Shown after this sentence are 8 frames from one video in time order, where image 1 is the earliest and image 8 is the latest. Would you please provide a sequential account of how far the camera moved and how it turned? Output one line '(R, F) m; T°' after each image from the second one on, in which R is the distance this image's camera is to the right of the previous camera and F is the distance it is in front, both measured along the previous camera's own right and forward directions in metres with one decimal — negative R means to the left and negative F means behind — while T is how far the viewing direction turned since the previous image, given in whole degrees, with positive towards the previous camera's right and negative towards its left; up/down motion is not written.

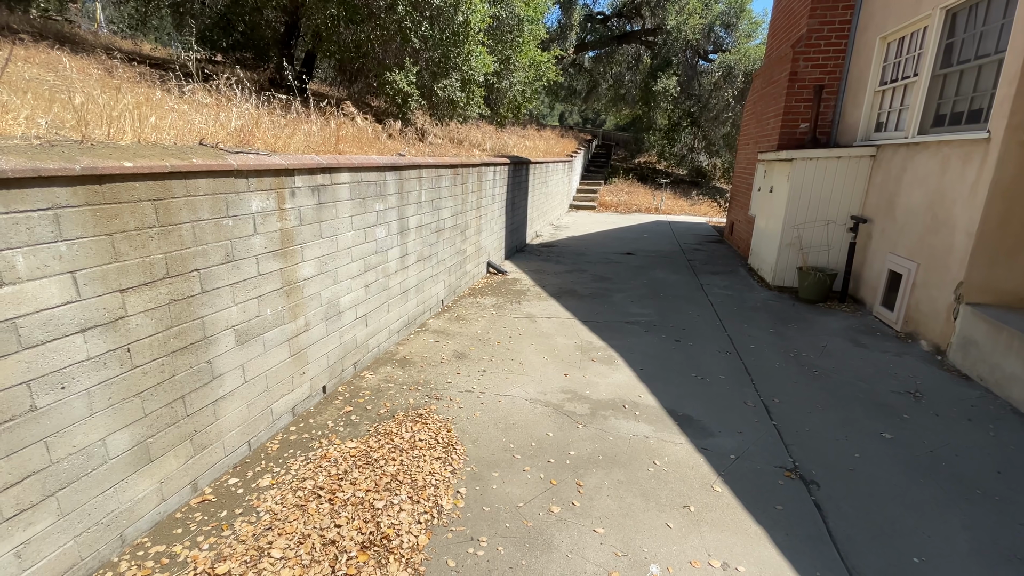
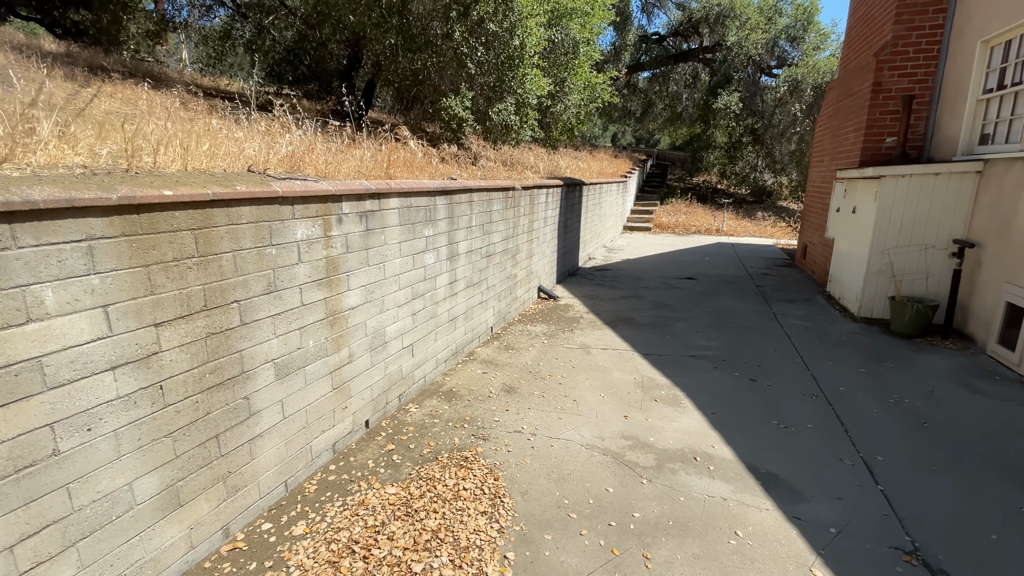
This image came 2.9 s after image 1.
(0.0, +0.3) m; -6°
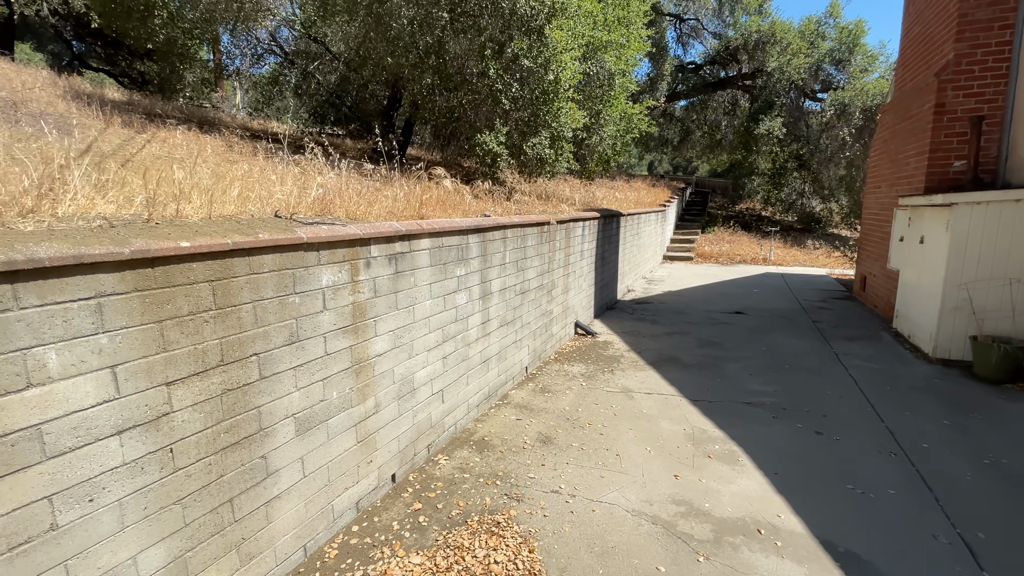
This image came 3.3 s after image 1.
(0.0, +0.2) m; -4°
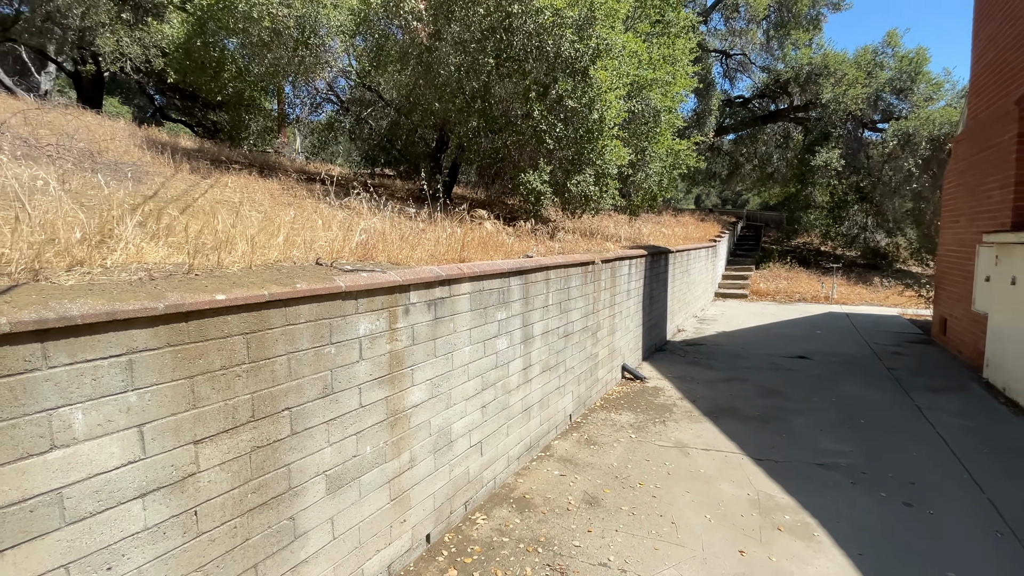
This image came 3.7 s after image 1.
(0.0, +0.2) m; -5°
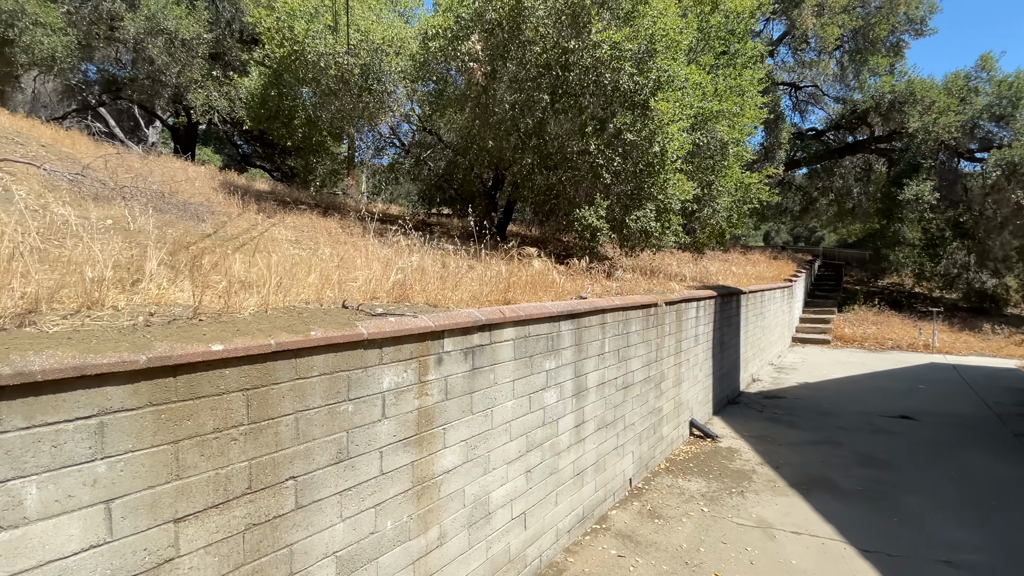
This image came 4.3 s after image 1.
(0.0, +0.4) m; -7°
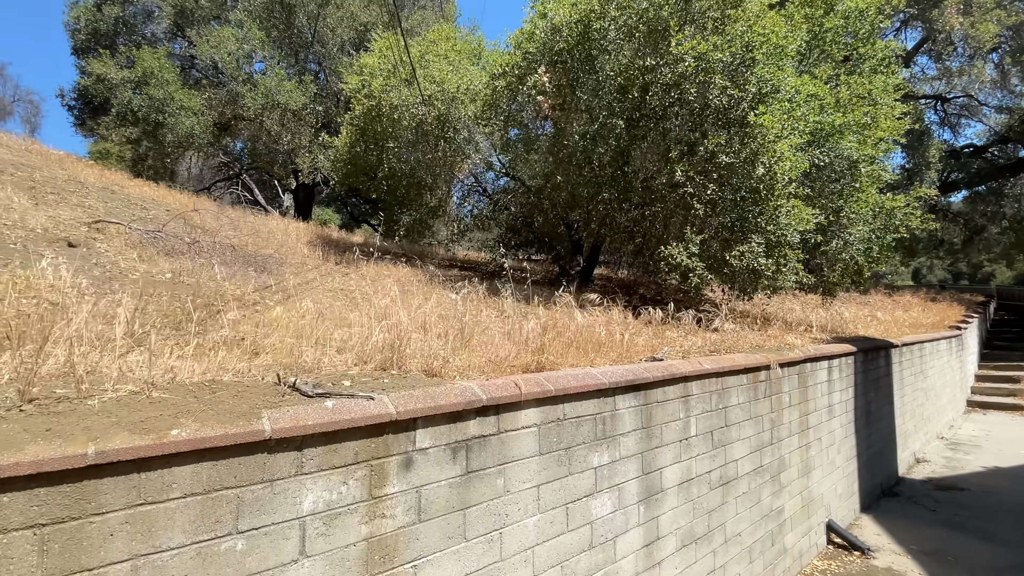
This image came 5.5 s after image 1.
(+0.3, +0.8) m; -12°
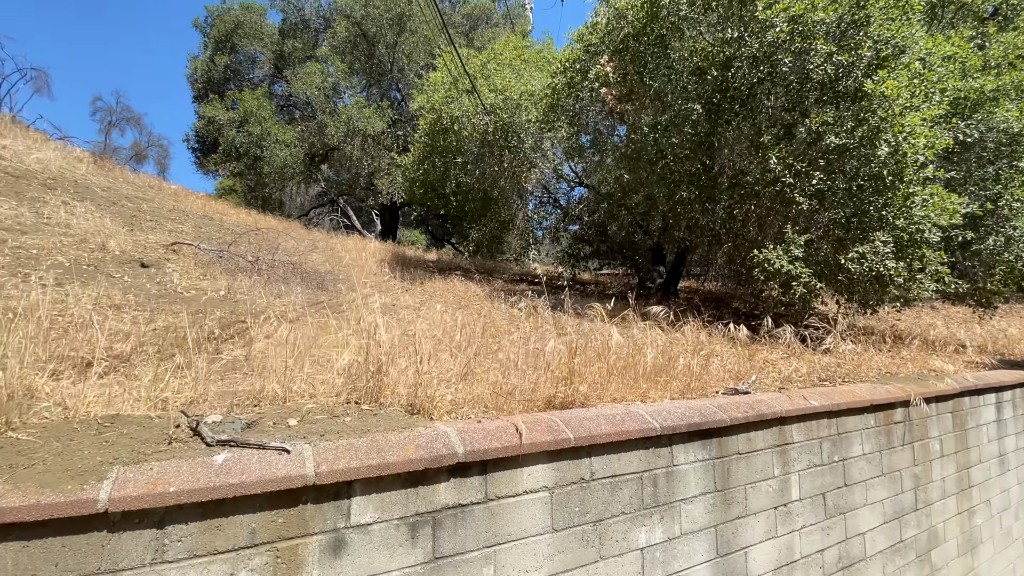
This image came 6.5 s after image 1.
(+0.3, +0.5) m; -11°
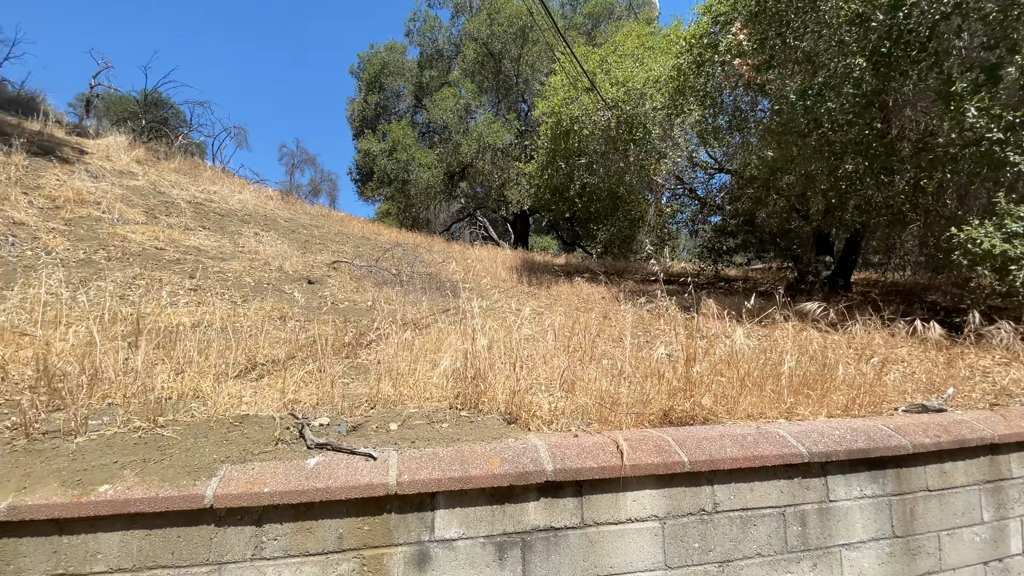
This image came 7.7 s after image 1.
(+0.1, +0.1) m; -16°
